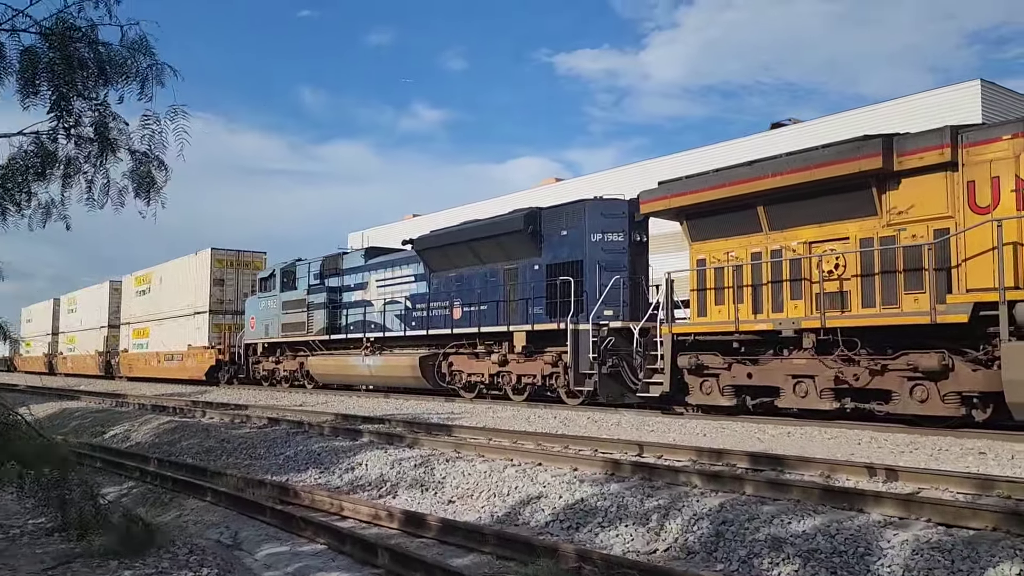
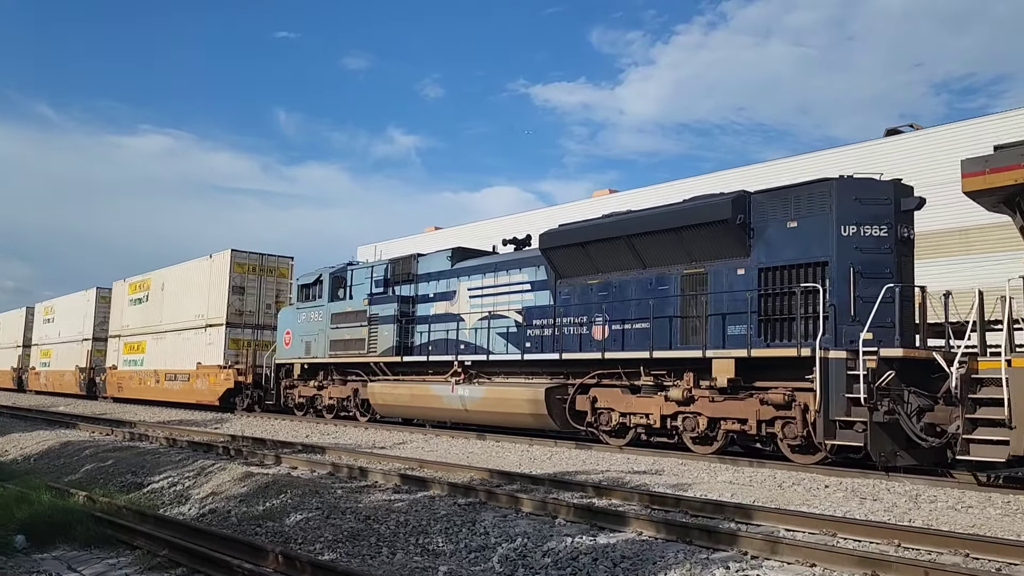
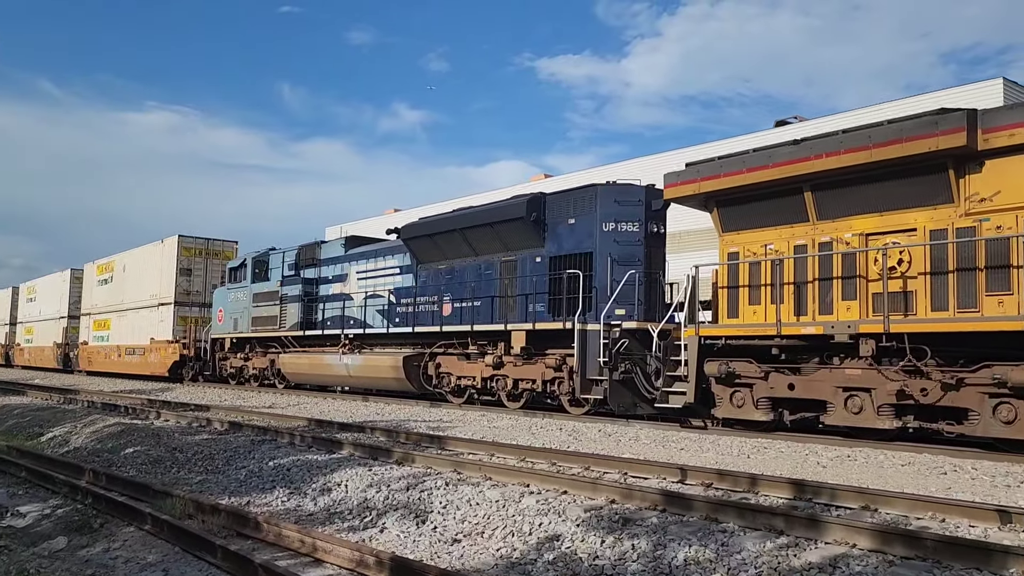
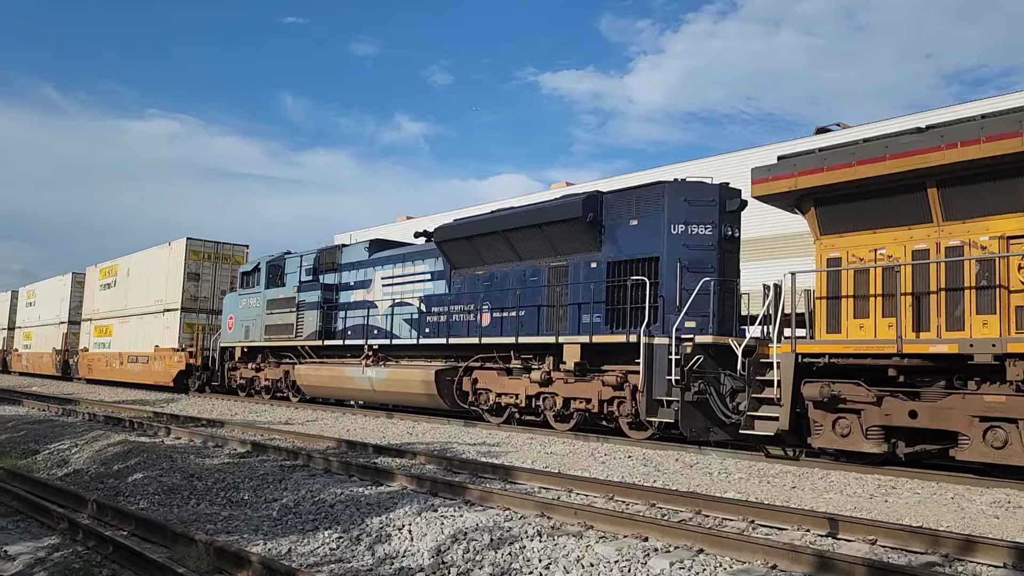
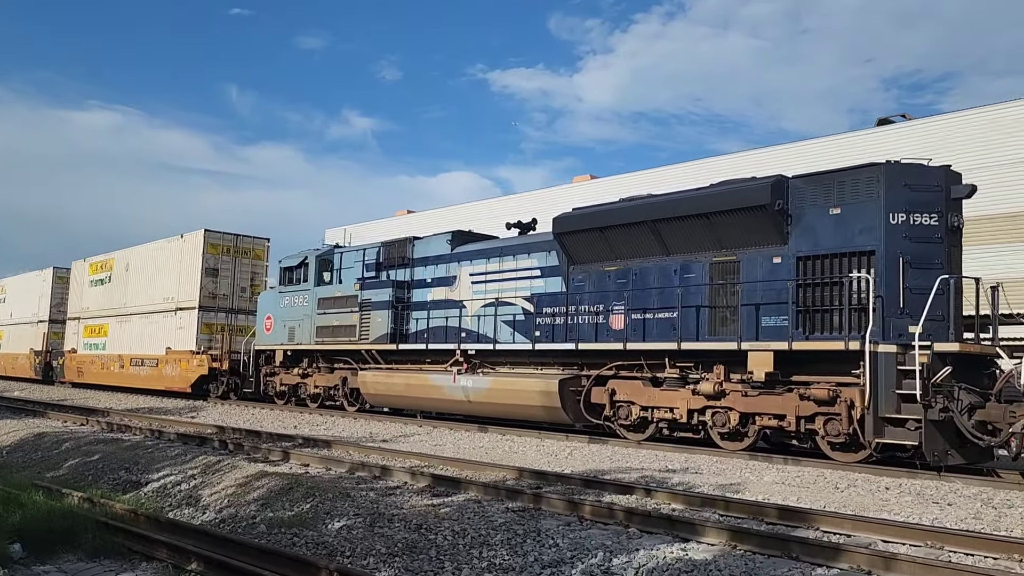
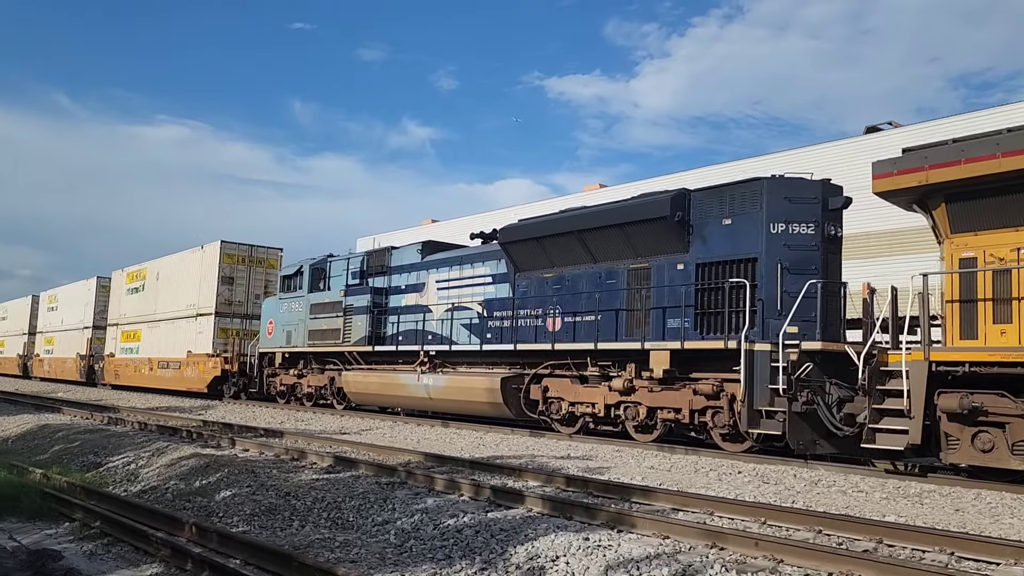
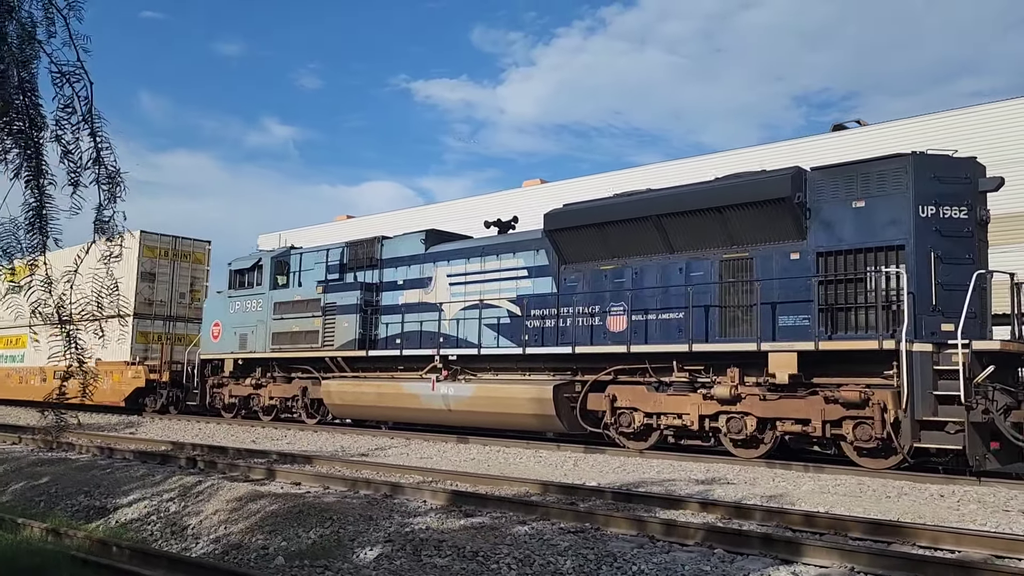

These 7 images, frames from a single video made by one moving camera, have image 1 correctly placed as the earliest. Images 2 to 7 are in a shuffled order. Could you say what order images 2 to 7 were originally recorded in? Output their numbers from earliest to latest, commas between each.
3, 4, 6, 2, 5, 7
